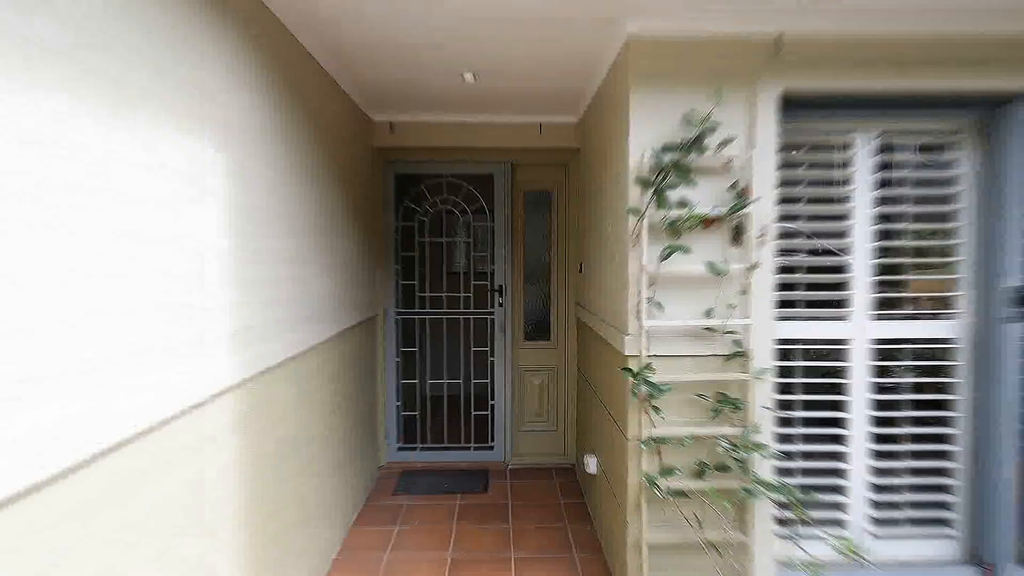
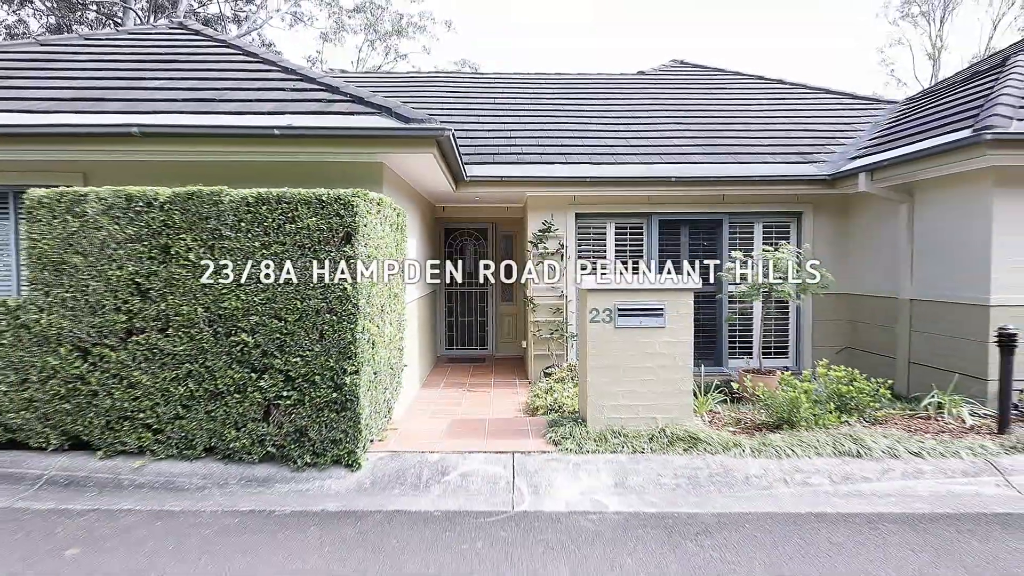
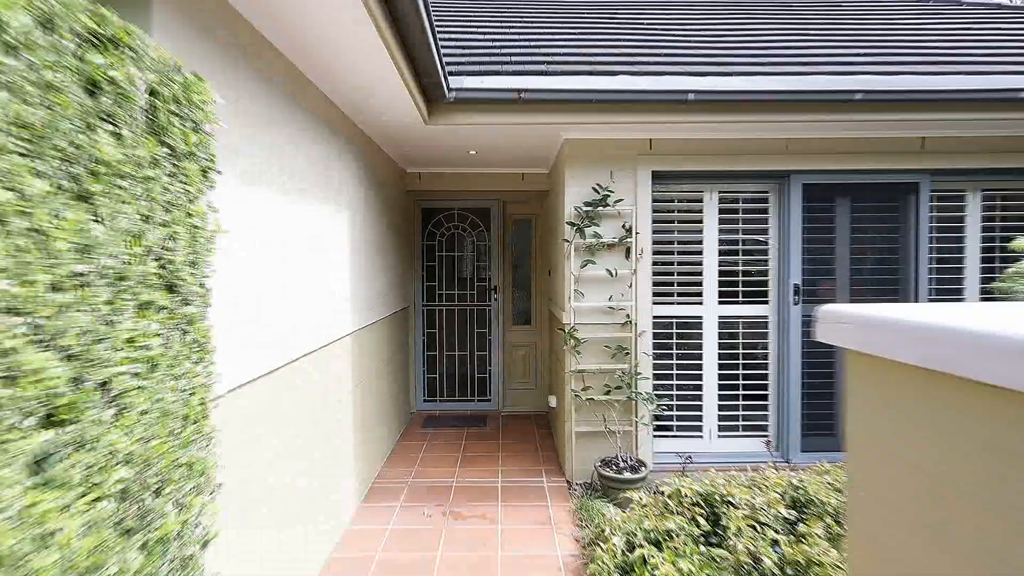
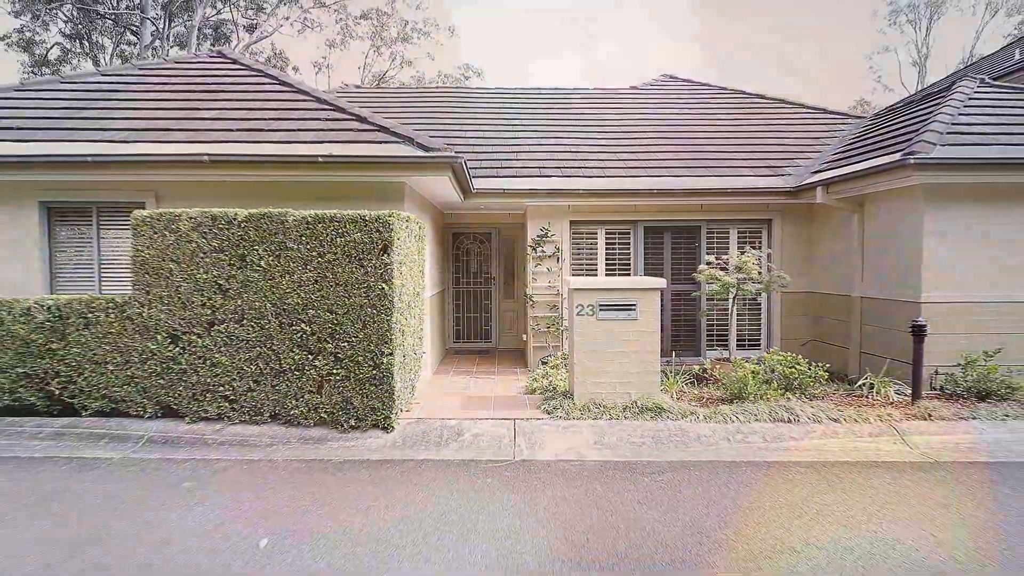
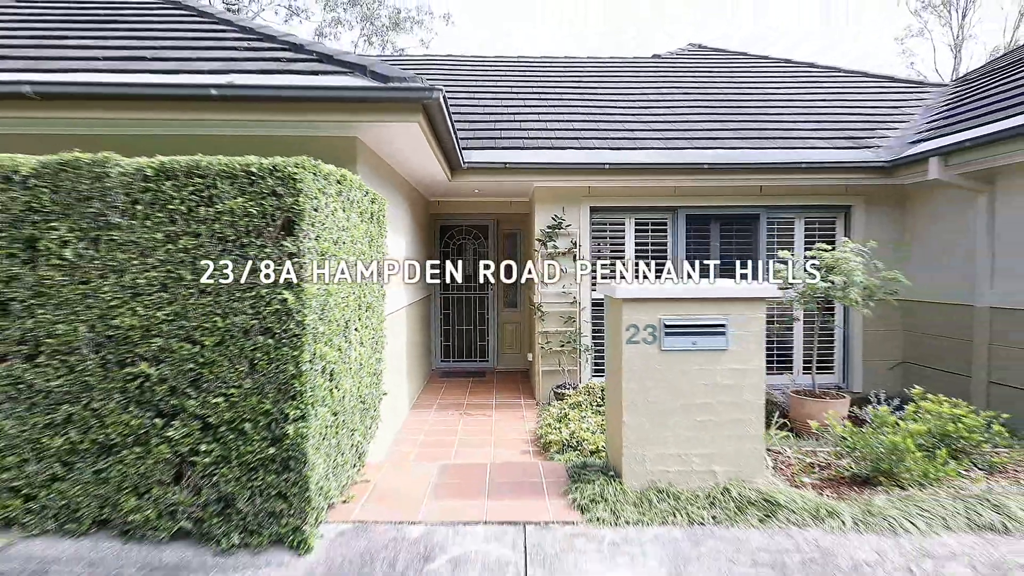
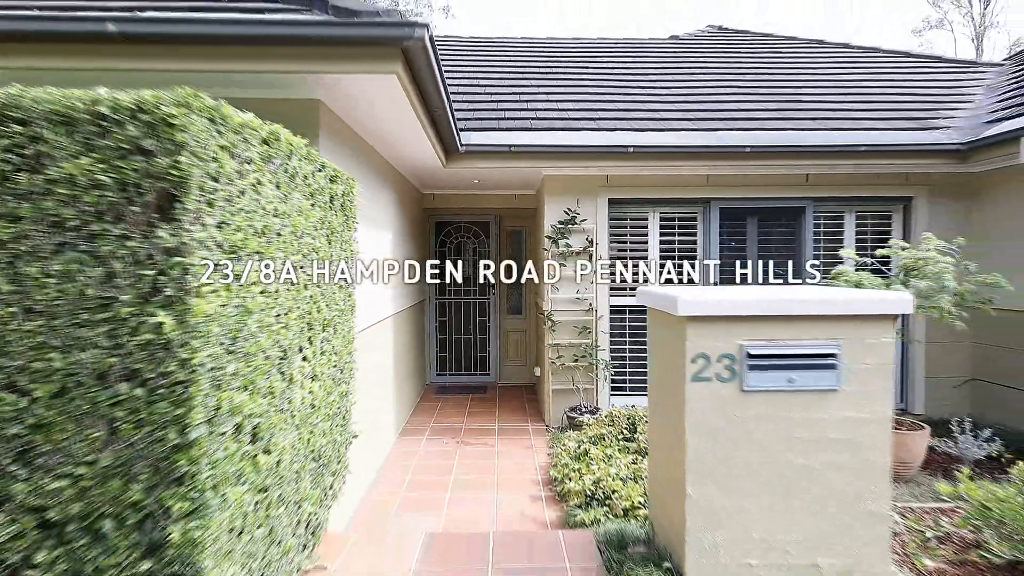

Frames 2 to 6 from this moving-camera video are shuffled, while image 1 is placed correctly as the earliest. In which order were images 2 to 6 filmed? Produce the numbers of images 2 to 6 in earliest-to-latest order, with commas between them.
3, 6, 5, 2, 4
